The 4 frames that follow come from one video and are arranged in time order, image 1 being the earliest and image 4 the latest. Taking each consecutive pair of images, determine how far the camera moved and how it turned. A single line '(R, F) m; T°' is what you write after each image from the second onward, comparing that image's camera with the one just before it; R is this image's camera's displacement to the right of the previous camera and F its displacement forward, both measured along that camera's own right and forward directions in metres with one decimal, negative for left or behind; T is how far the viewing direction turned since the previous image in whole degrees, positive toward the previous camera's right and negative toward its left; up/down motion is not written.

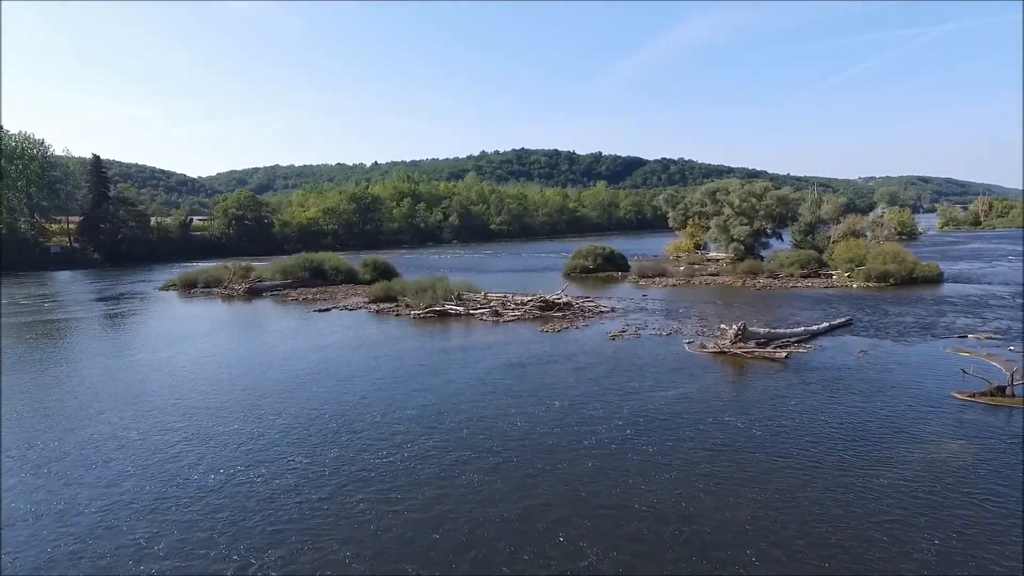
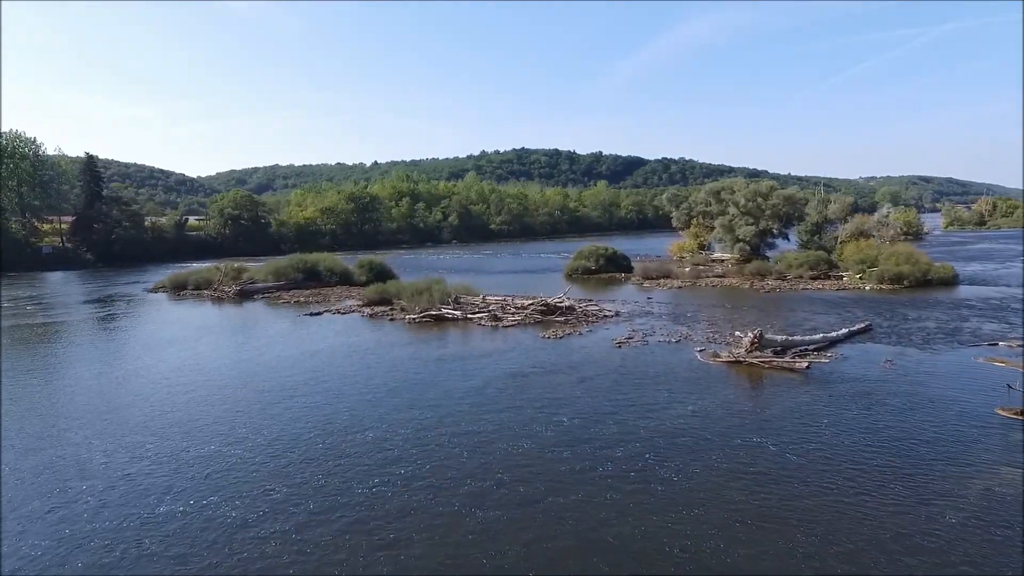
(0.0, +1.3) m; 0°
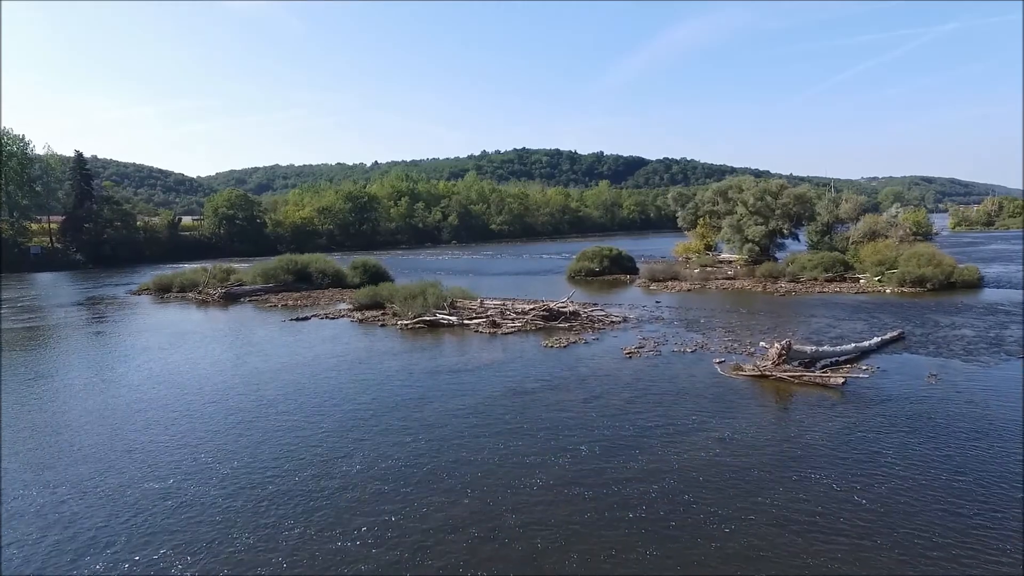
(0.0, +1.9) m; 0°
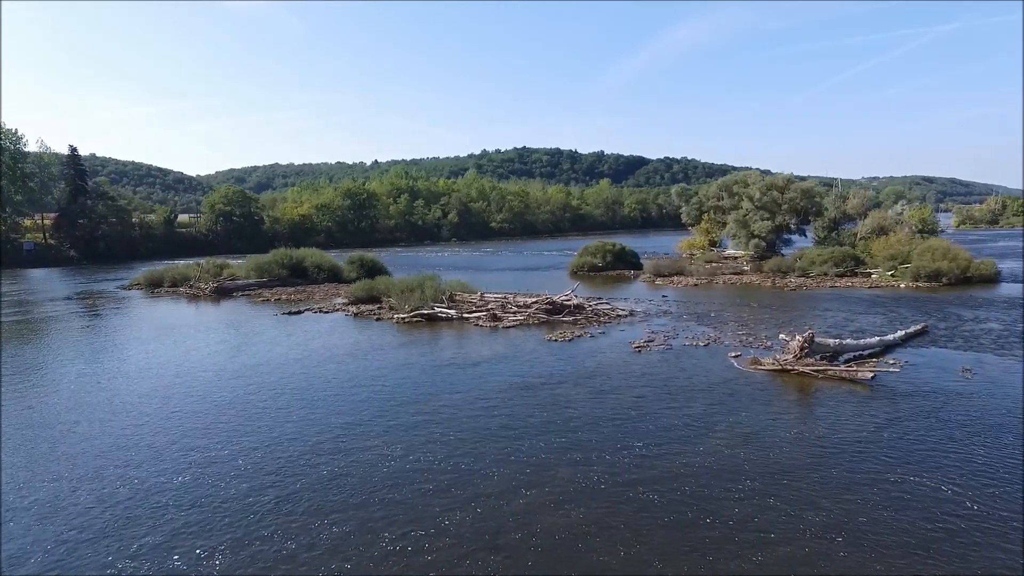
(-0.1, +1.1) m; 0°
